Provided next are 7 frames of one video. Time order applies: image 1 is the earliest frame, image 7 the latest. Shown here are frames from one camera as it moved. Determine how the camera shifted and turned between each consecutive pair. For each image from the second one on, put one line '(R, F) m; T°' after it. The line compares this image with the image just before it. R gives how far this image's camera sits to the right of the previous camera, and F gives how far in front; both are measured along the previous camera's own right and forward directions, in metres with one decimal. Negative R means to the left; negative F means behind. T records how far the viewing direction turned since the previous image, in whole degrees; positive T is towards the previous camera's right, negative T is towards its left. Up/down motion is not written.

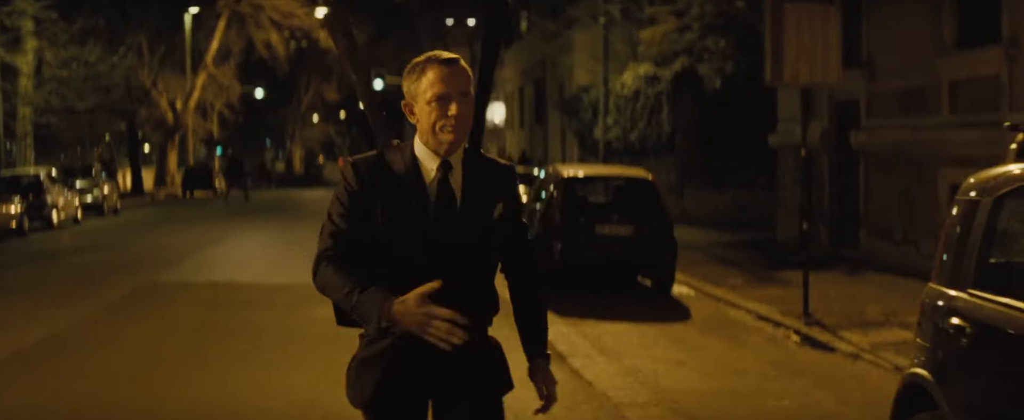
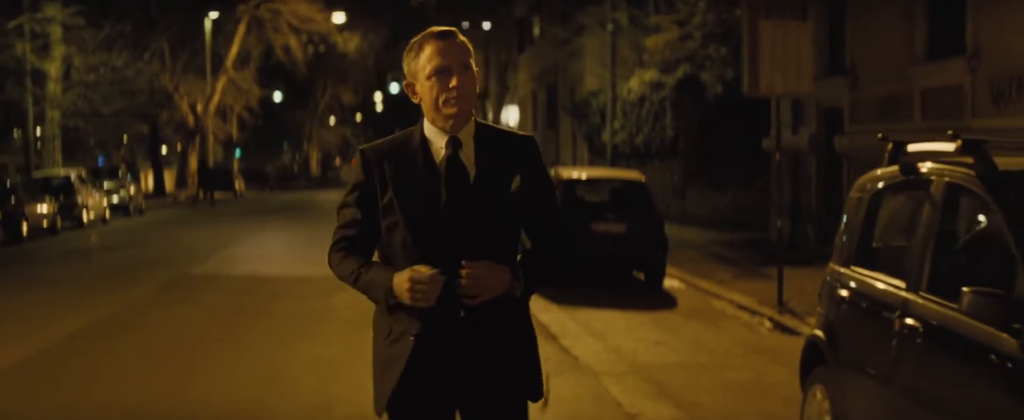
(+0.2, -1.2) m; -1°
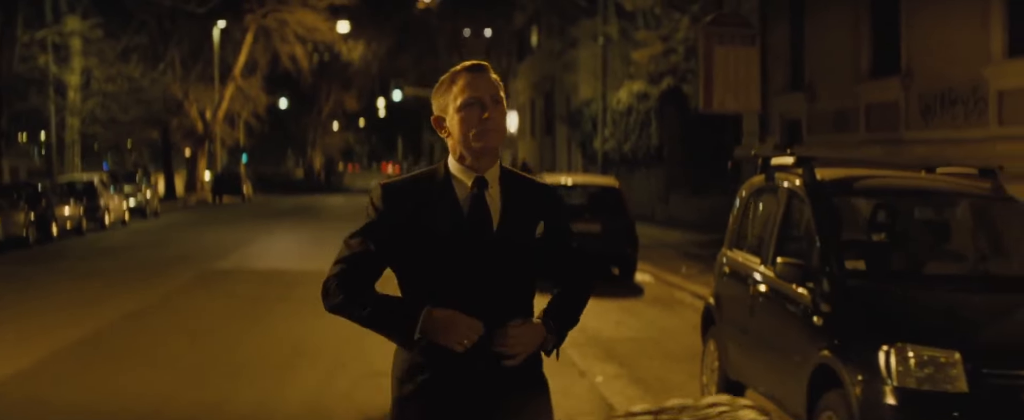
(+0.2, -1.9) m; 0°
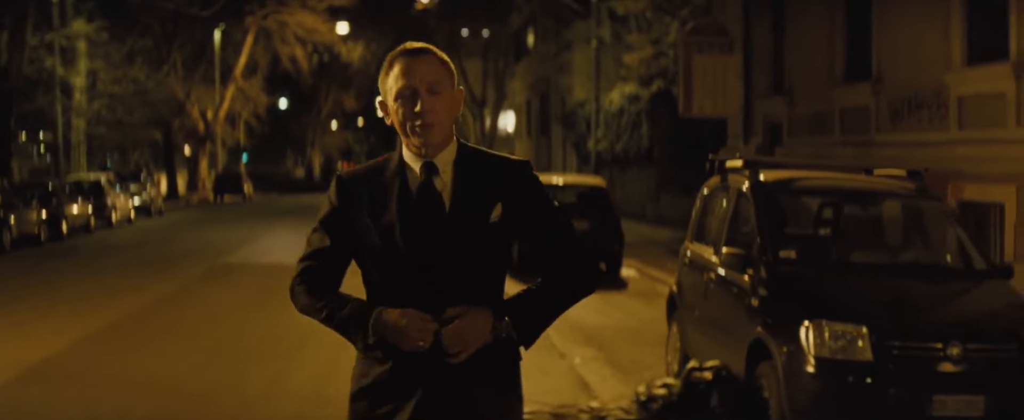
(+0.1, -0.9) m; 0°
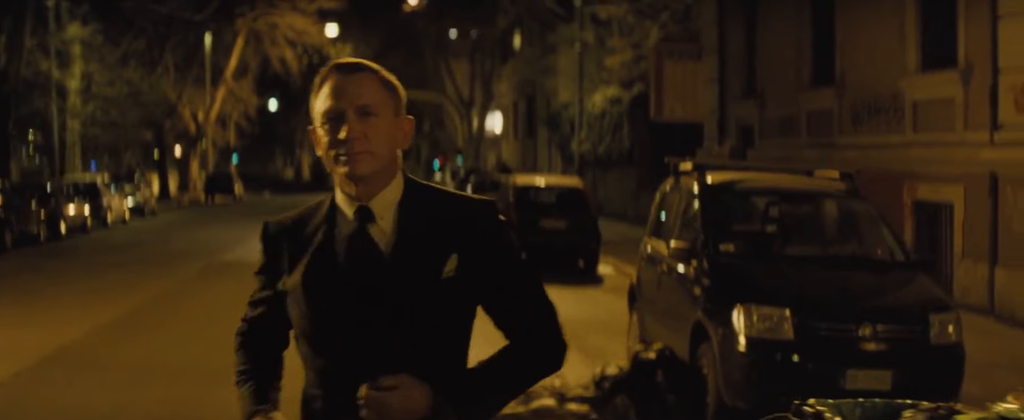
(+0.1, -0.9) m; 0°
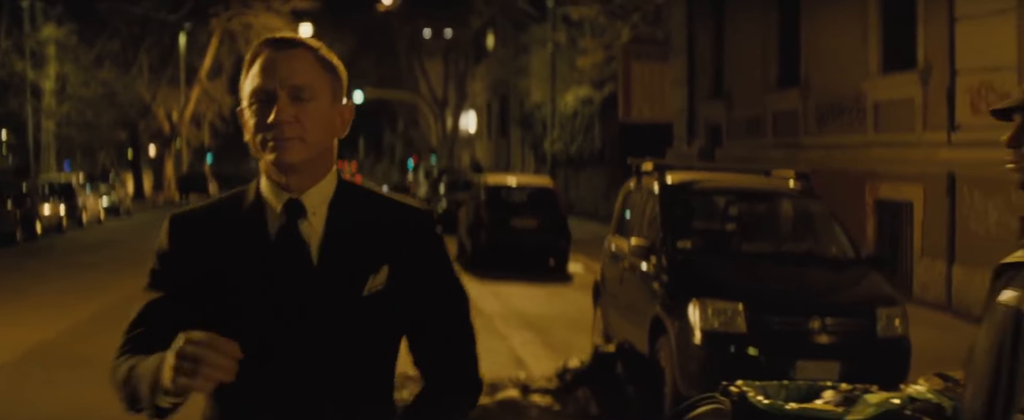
(+0.1, -0.3) m; +1°
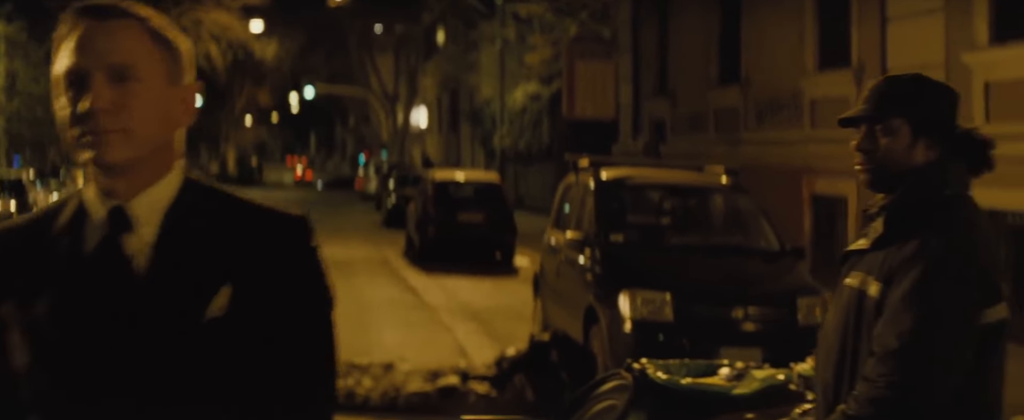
(+0.1, -0.3) m; +2°
